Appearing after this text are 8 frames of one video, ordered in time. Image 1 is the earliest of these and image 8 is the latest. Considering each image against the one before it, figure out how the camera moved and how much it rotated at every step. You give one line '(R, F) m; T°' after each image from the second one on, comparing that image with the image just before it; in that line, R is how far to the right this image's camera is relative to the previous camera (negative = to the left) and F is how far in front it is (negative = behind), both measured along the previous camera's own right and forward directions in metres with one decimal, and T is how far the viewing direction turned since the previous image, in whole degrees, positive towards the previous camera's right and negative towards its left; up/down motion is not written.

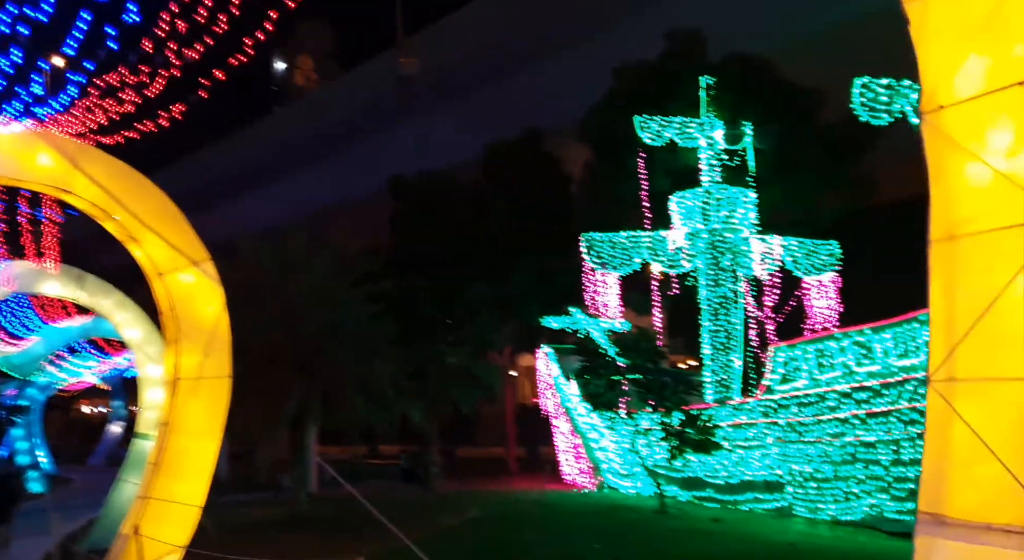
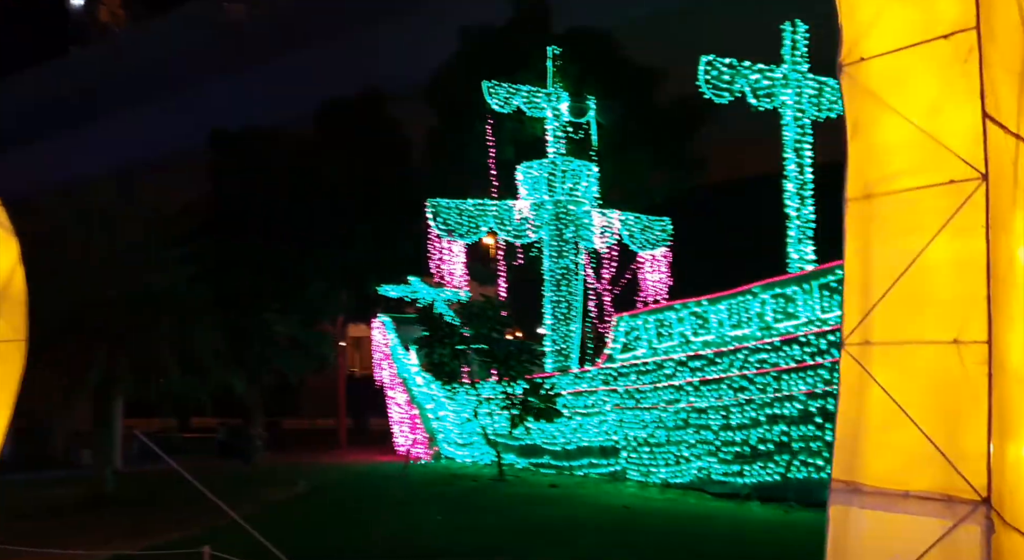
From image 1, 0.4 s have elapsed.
(-0.3, +0.3) m; +11°
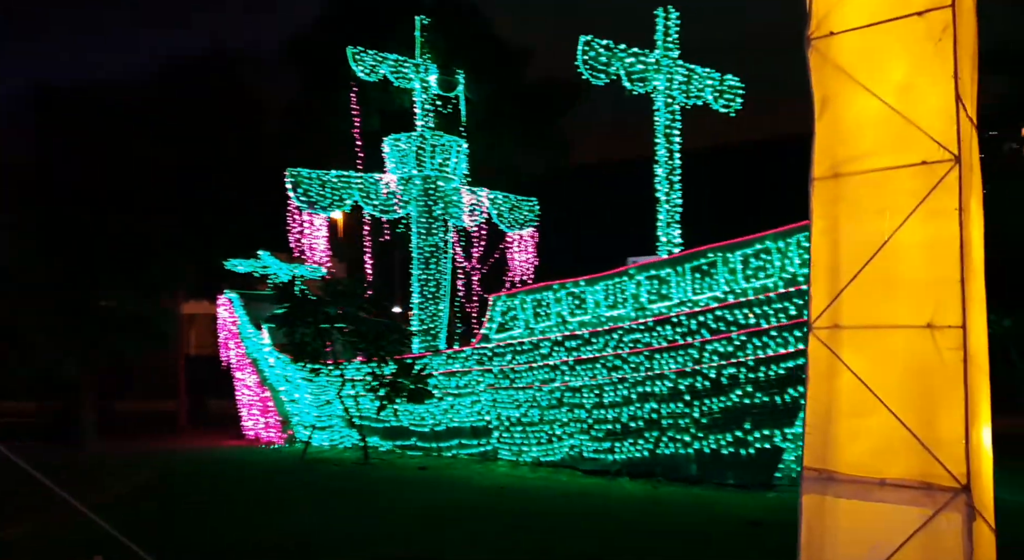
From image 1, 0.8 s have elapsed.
(-0.4, +0.3) m; +9°
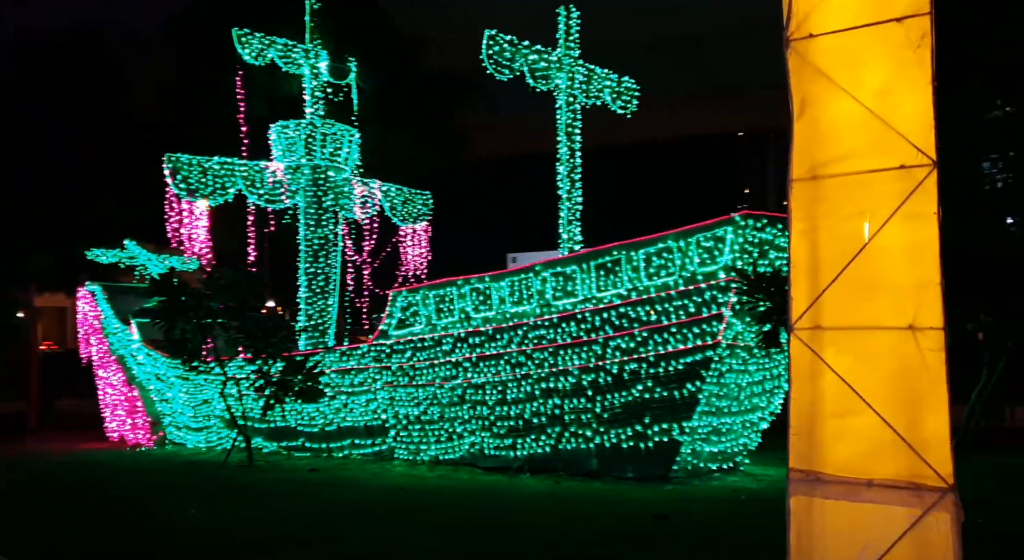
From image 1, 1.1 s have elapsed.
(-0.4, +0.2) m; +8°
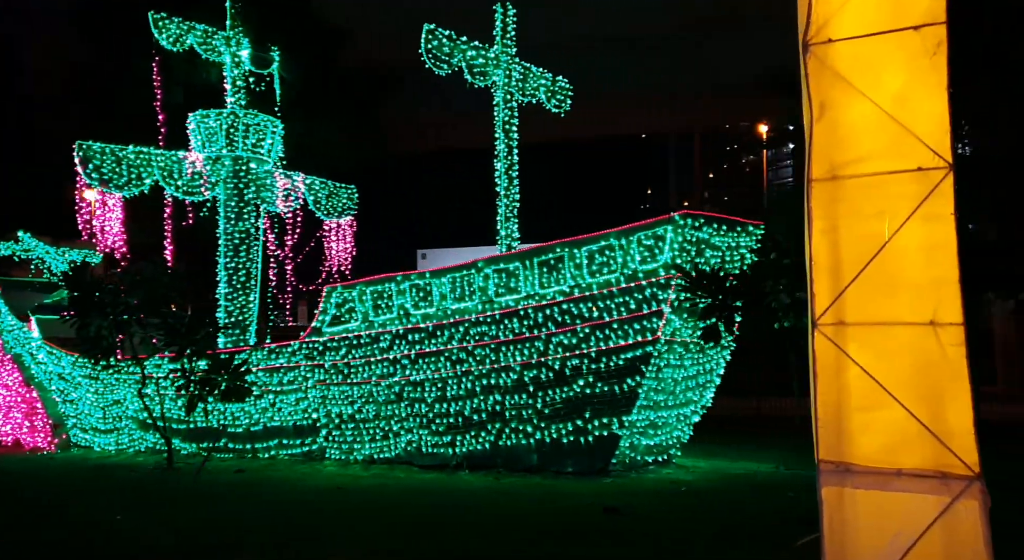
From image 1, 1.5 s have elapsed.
(-0.4, 0.0) m; +6°
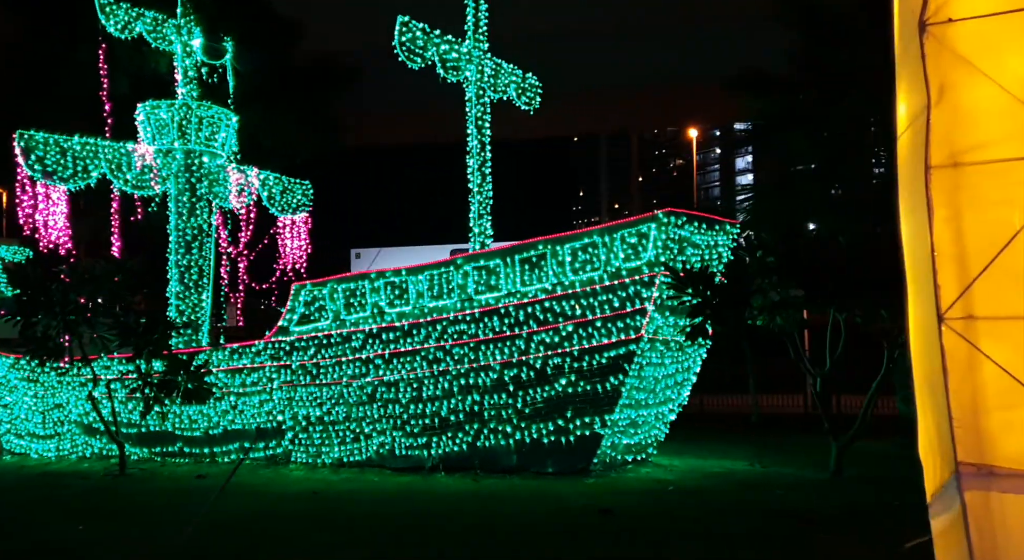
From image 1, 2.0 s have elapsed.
(-0.6, +0.2) m; +4°
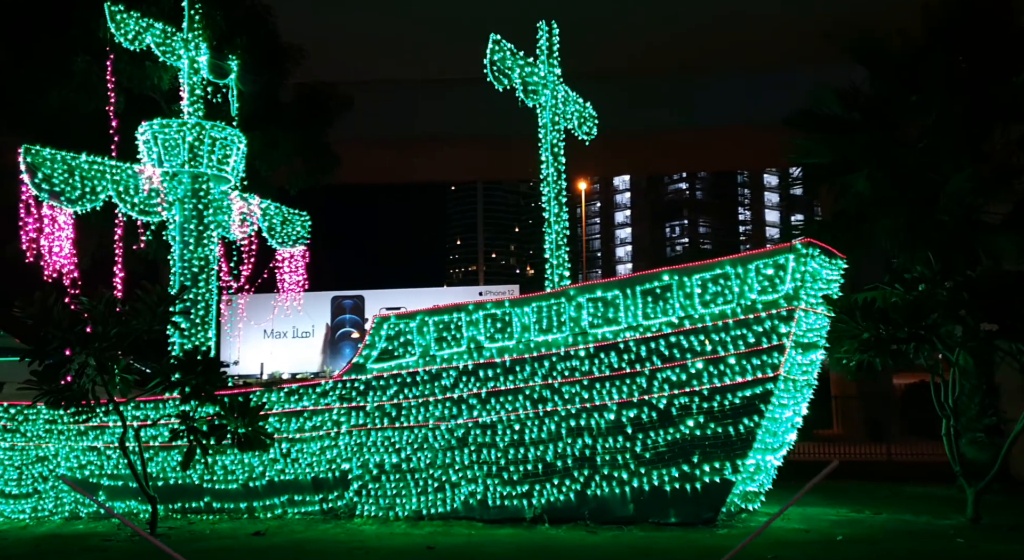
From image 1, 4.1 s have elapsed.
(-2.4, +0.9) m; +7°
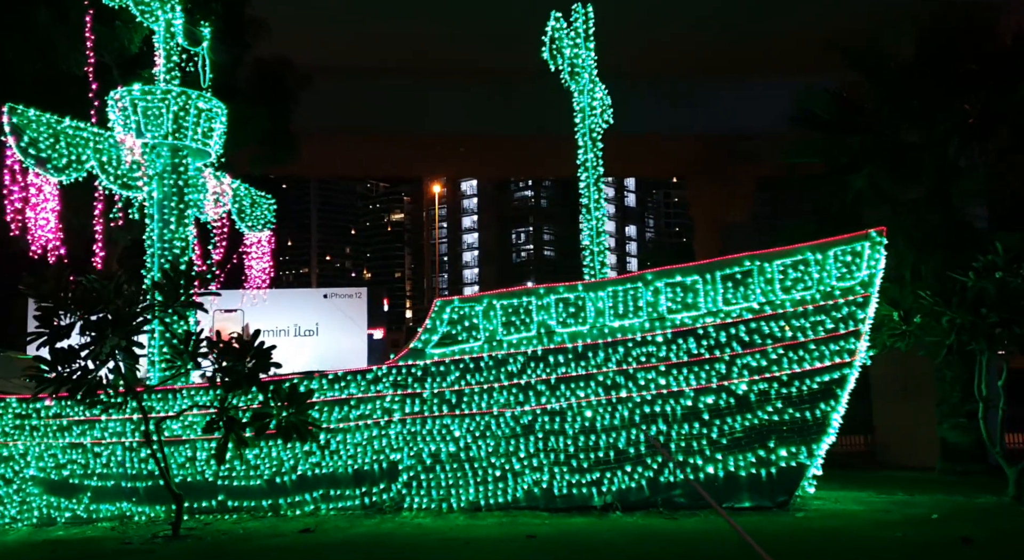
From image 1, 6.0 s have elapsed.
(-2.3, +0.5) m; +10°
